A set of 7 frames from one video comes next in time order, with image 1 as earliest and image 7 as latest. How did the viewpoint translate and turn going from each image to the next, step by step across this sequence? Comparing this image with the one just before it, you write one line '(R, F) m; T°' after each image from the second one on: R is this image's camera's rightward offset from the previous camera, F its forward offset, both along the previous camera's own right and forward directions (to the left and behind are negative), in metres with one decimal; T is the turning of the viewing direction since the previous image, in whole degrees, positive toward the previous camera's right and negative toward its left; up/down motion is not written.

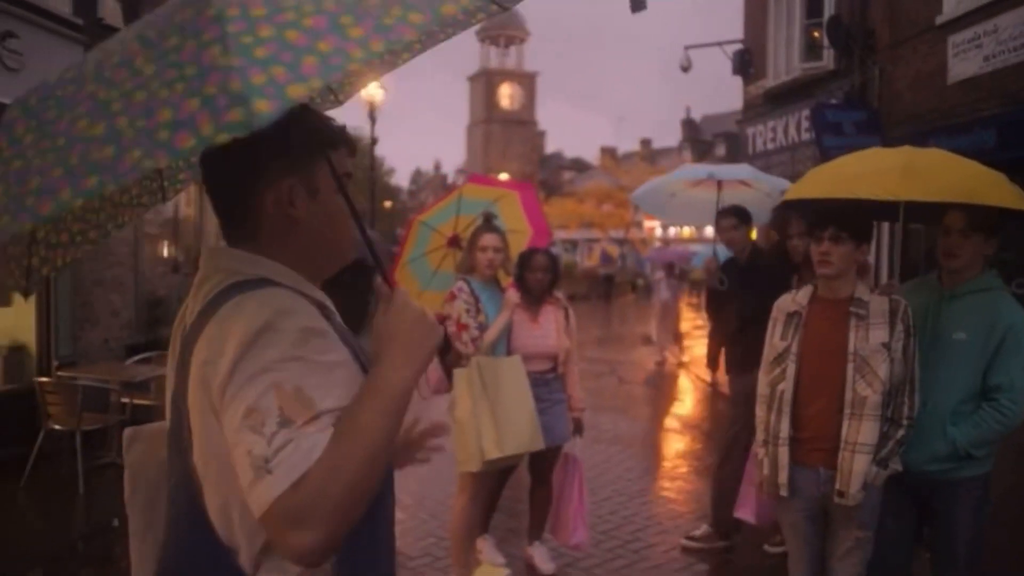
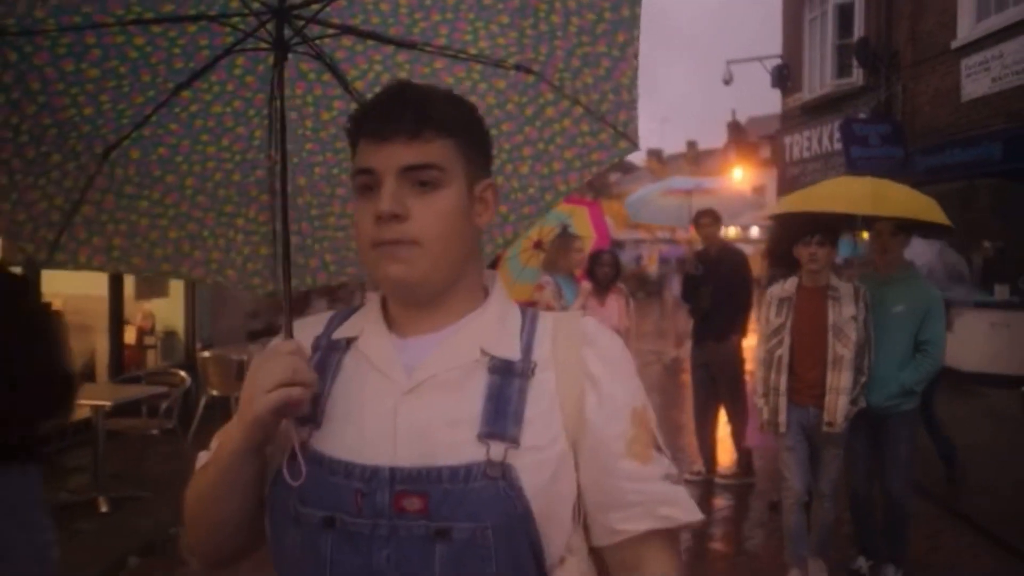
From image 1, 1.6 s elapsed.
(-0.2, -1.5) m; -3°
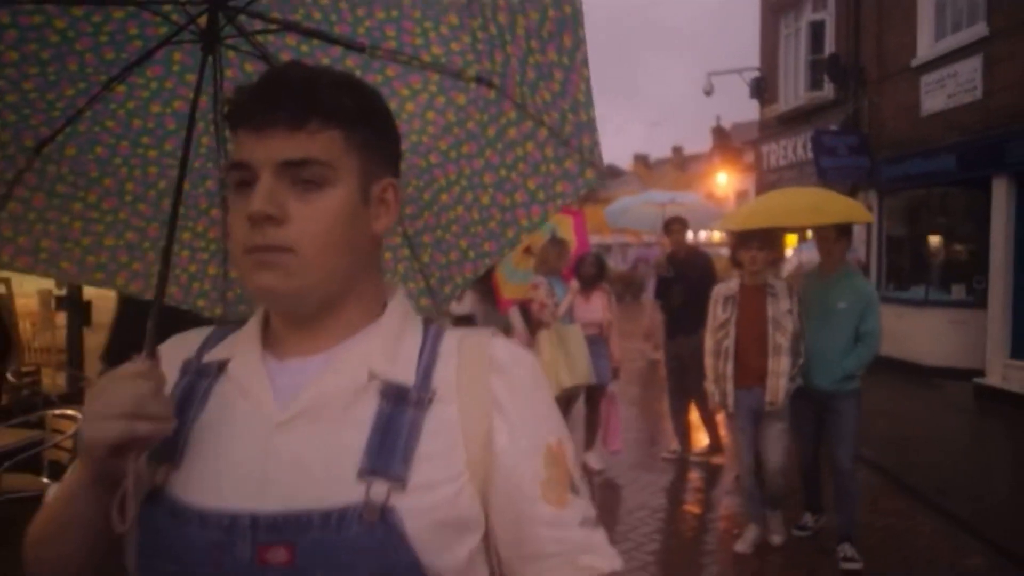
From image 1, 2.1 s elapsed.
(-0.1, -0.9) m; +1°
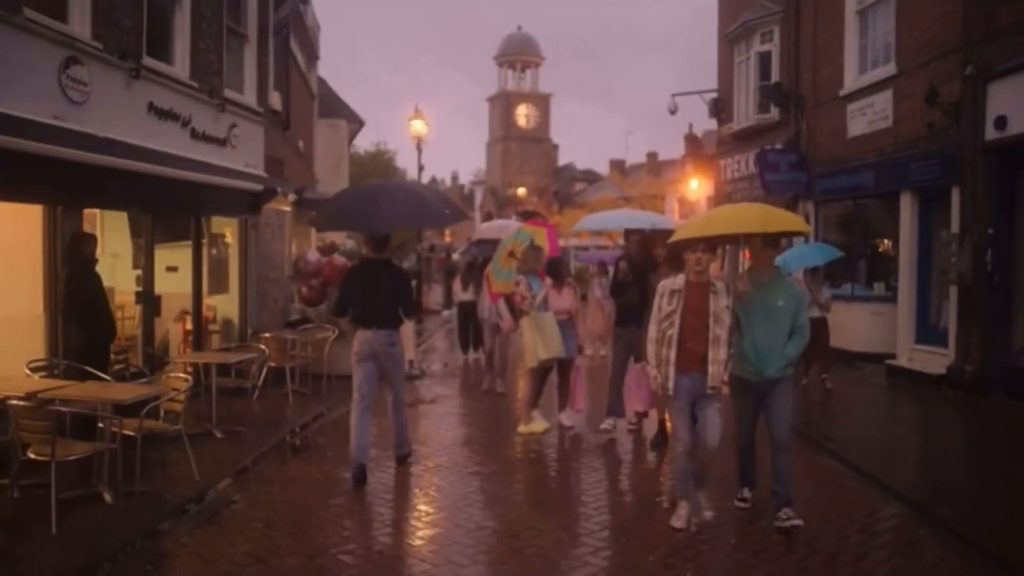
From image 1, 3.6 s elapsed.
(-0.1, -2.1) m; +1°
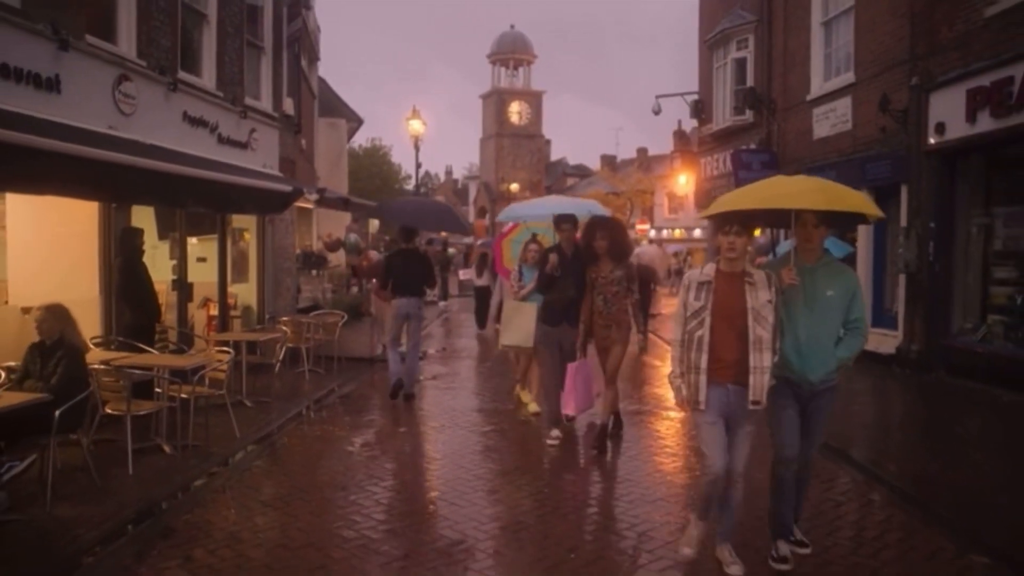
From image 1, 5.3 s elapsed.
(0.0, -1.3) m; 0°
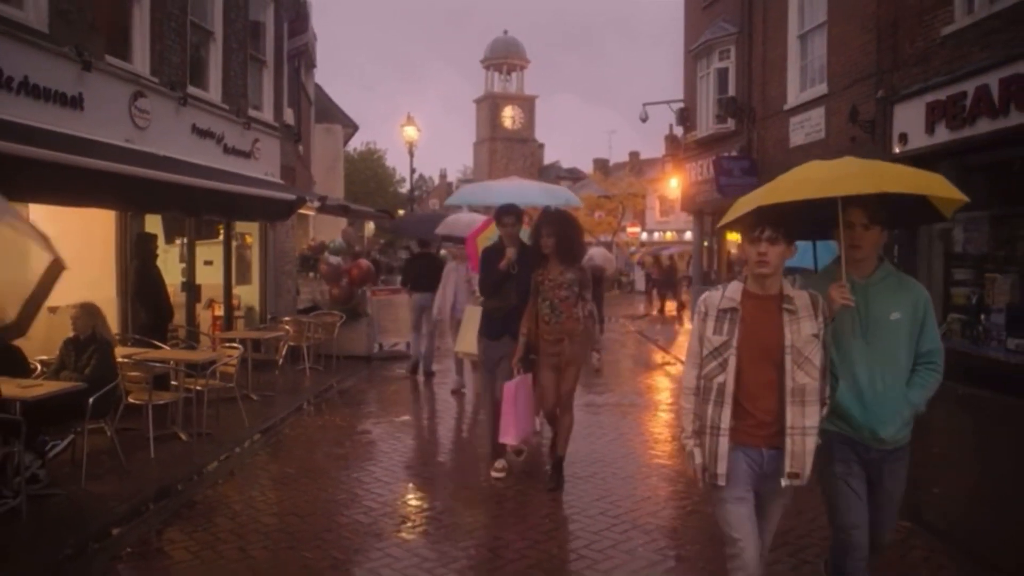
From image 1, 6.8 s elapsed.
(+0.1, -0.7) m; 0°
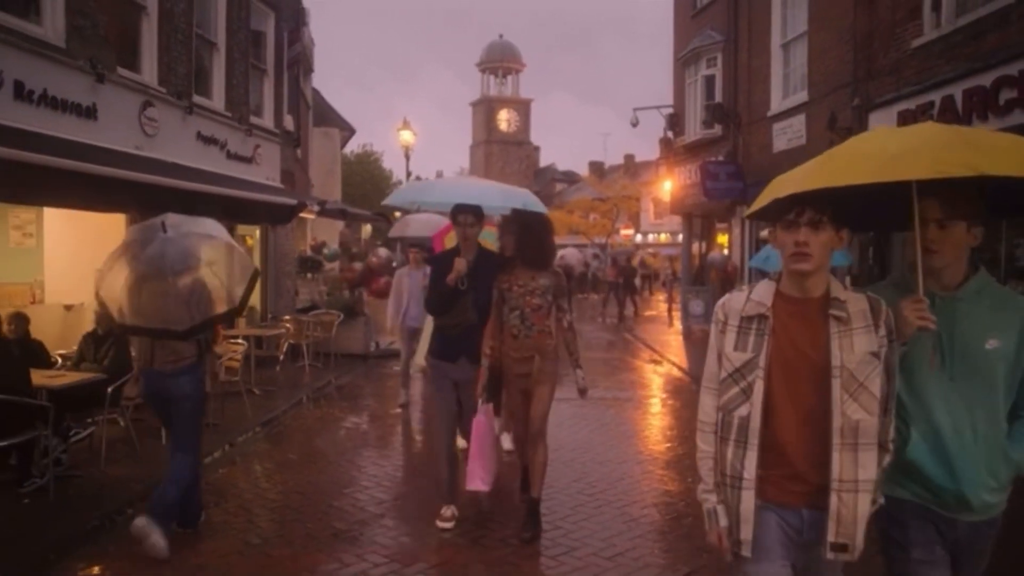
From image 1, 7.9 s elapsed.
(+0.1, -0.6) m; 0°
